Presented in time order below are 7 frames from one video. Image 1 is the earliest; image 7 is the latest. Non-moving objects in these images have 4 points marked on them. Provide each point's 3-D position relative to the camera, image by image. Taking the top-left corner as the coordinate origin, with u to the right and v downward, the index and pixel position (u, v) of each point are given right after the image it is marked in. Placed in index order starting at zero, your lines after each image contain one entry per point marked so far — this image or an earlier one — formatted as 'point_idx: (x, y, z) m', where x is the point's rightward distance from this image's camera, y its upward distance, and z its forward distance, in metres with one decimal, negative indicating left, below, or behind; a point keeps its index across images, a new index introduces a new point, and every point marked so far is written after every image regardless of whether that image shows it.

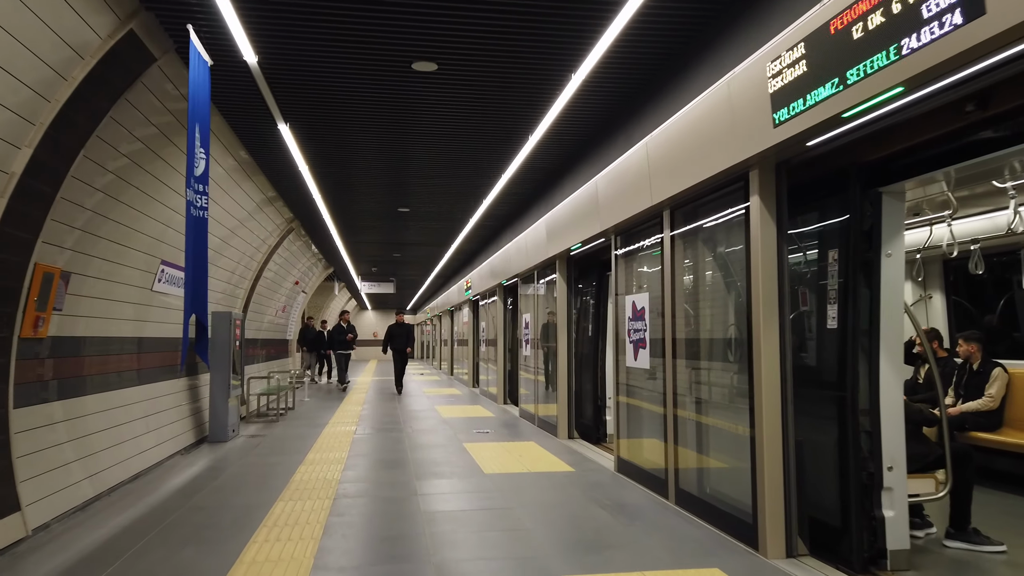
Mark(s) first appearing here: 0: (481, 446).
0: (-0.3, -1.5, +7.4) m
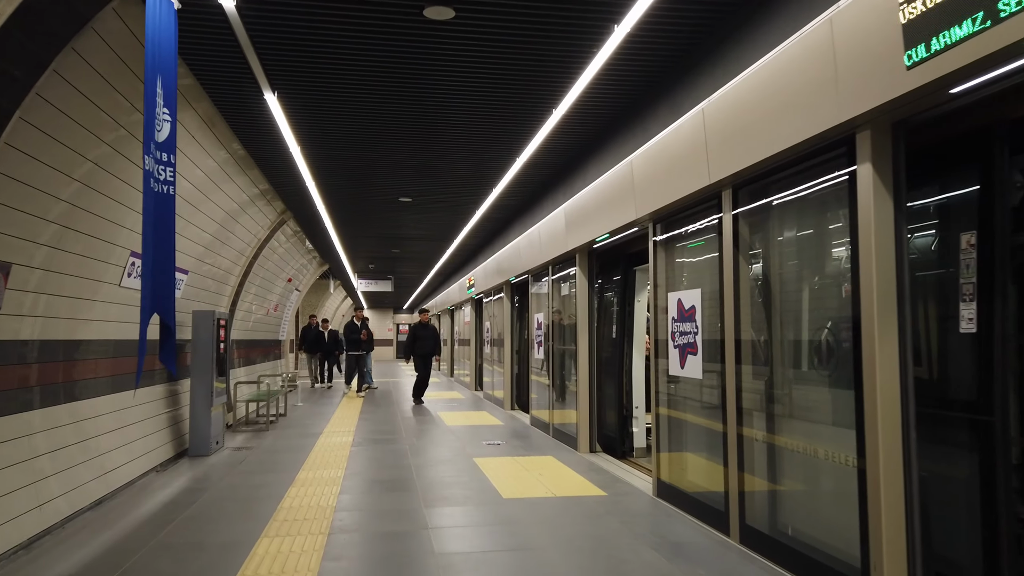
0: (-0.2, -1.5, +6.6) m
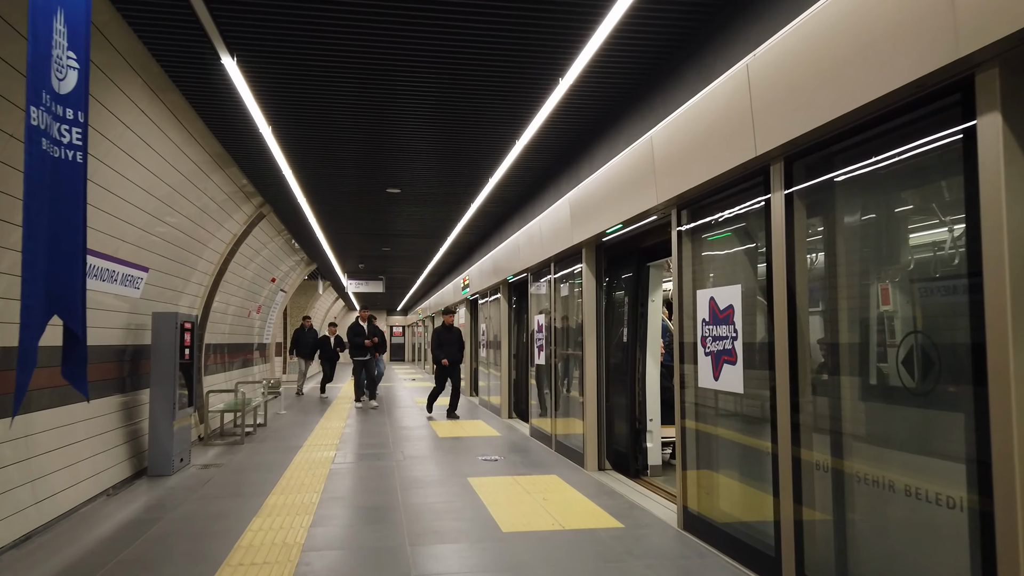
0: (-0.2, -1.5, +5.9) m
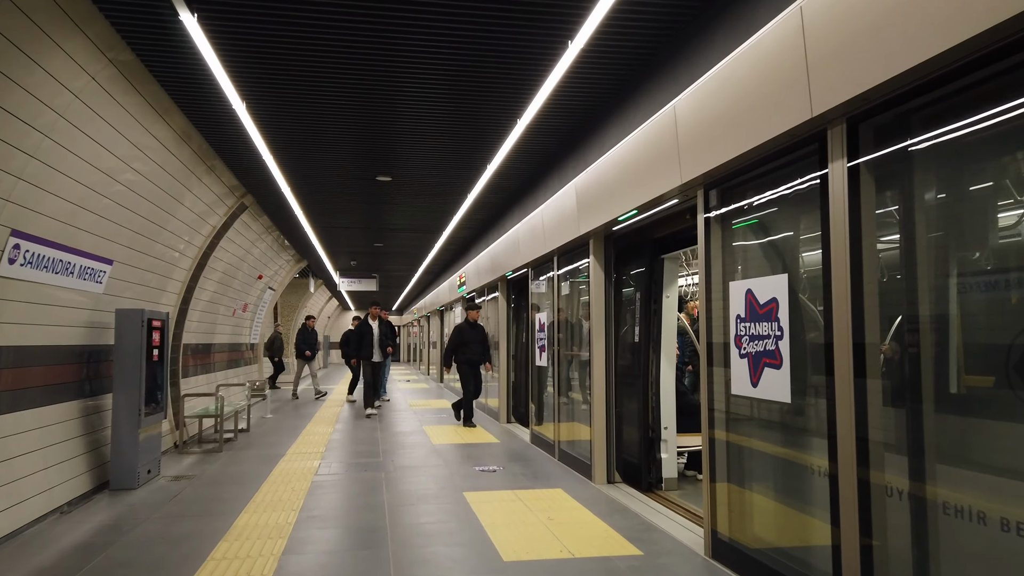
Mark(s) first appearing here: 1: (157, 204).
0: (-0.2, -1.4, +5.3) m
1: (-3.0, +0.7, +6.5) m
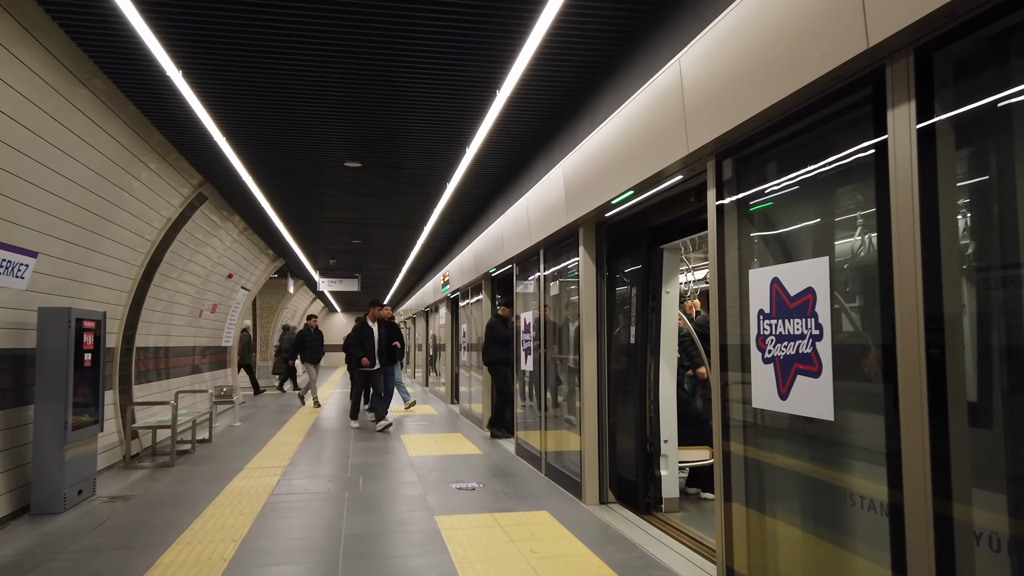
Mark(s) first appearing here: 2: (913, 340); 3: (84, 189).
0: (-0.3, -1.4, +4.7) m
1: (-3.1, +0.7, +5.8) m
2: (+1.1, -0.1, +2.1) m
3: (-3.1, +0.7, +5.6) m
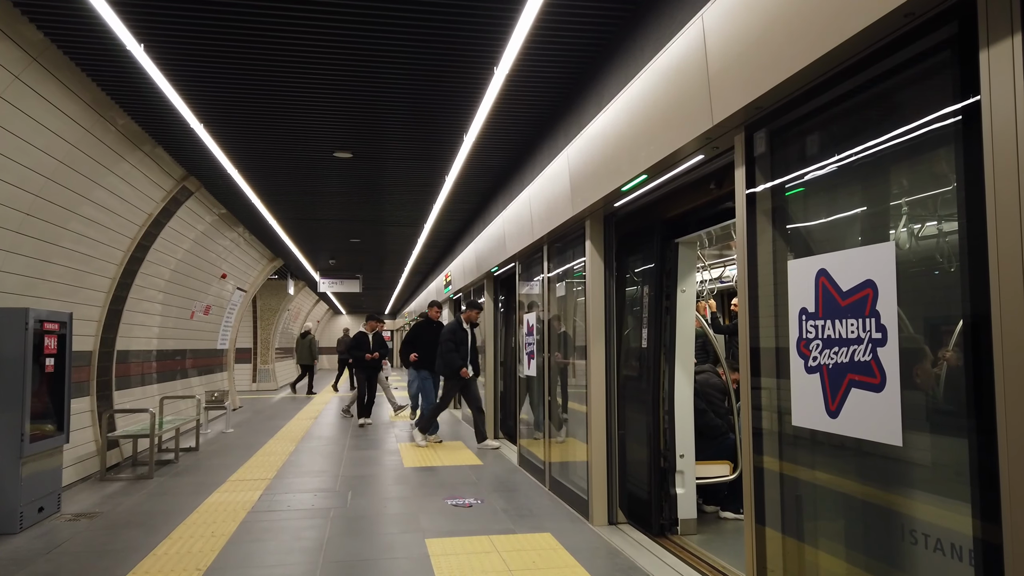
0: (-0.3, -1.4, +4.2) m
1: (-3.1, +0.7, +5.4) m
2: (+1.1, -0.1, +1.7) m
3: (-3.1, +0.7, +5.2) m
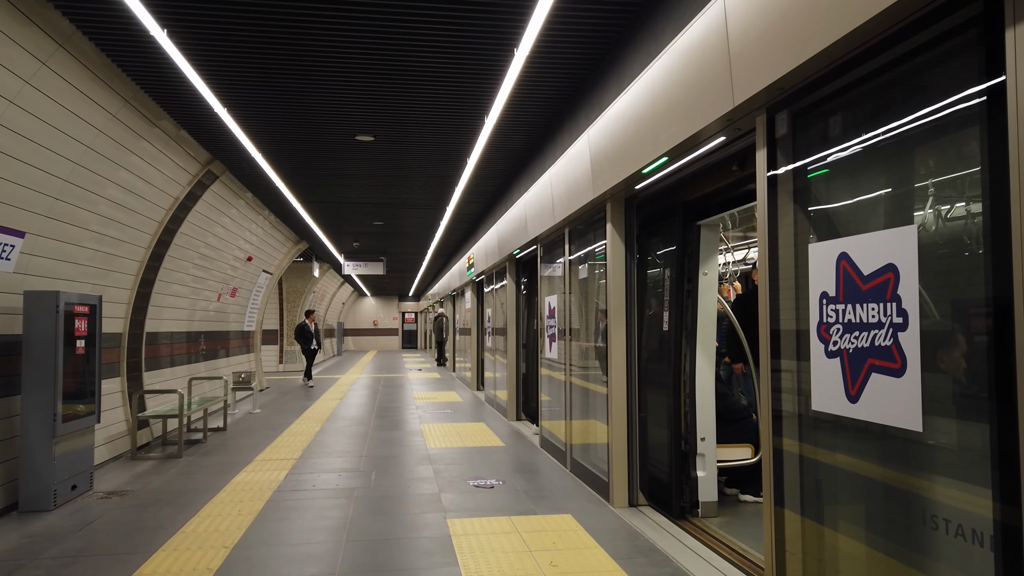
0: (-0.2, -1.3, +4.3) m
1: (-3.0, +0.9, +5.4) m
2: (+1.1, -0.1, +1.6) m
3: (-3.0, +0.8, +5.2) m
